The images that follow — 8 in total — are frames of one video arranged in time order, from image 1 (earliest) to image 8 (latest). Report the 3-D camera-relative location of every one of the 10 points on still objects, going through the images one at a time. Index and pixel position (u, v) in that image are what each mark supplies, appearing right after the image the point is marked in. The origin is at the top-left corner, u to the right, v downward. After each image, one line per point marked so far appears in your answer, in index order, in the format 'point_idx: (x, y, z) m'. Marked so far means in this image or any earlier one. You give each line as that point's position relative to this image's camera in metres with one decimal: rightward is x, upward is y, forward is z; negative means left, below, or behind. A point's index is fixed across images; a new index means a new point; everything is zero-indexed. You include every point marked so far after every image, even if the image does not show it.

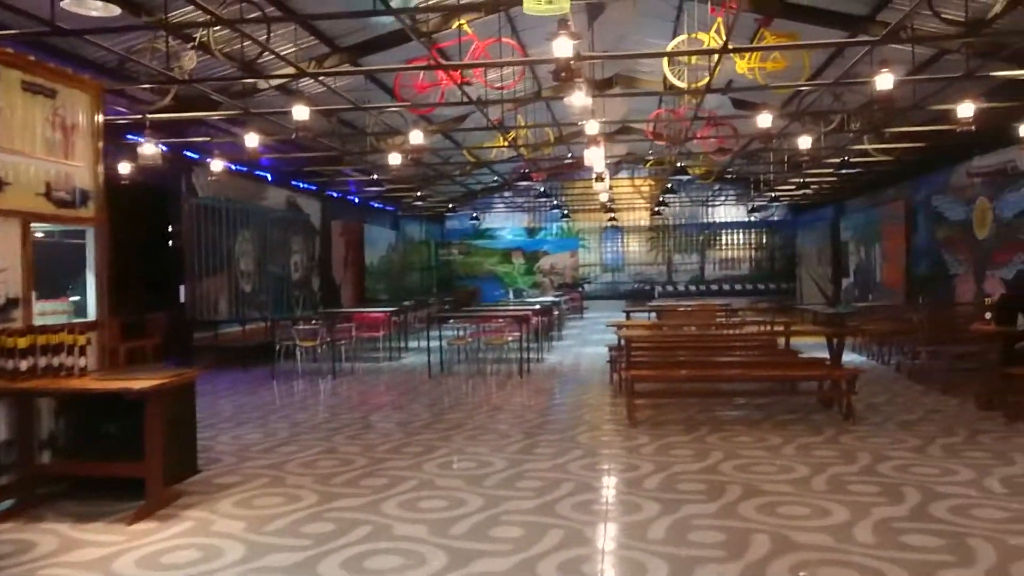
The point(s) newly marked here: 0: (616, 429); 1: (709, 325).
0: (+0.8, -1.1, +6.8) m
1: (+2.3, -0.4, +10.1) m
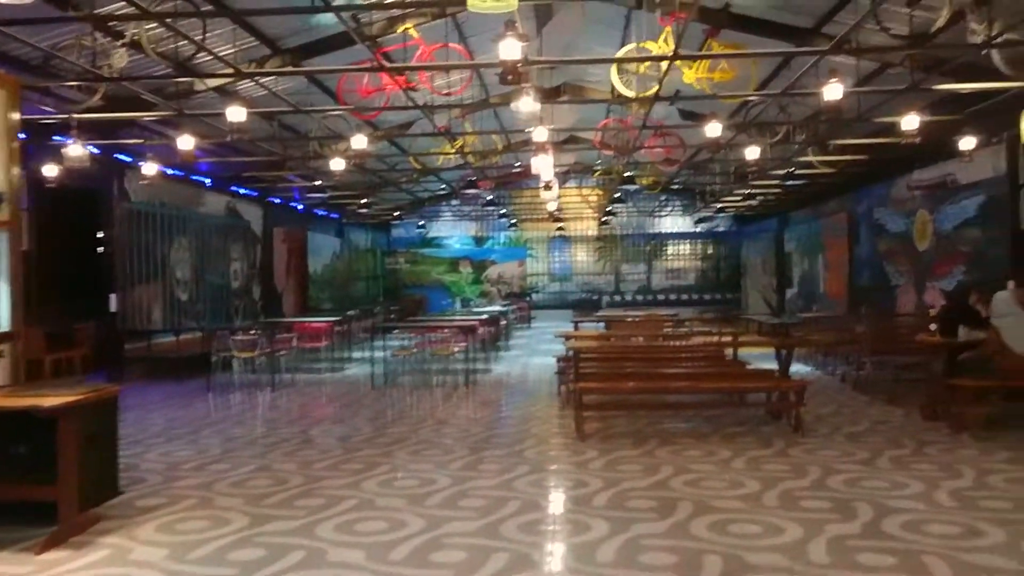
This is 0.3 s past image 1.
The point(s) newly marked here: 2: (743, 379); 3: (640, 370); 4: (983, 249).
0: (+0.4, -1.2, +6.6) m
1: (+1.7, -0.6, +10.0) m
2: (+1.9, -0.7, +7.1) m
3: (+1.1, -0.7, +7.5) m
4: (+5.5, +0.5, +10.2) m
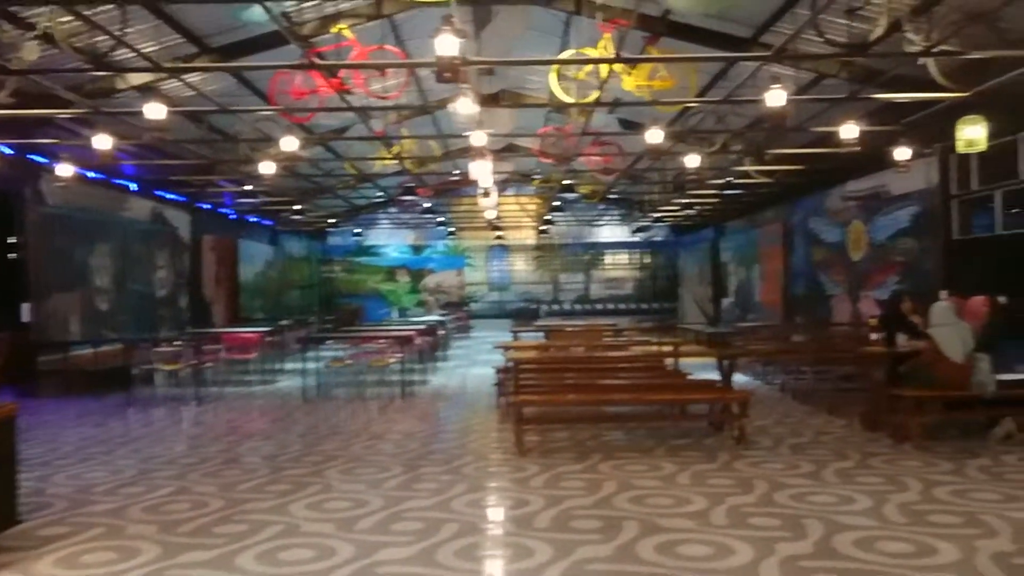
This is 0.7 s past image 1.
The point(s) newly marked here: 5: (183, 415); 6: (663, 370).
0: (-0.1, -1.3, +6.4) m
1: (+1.0, -0.7, +9.8) m
2: (+1.4, -0.8, +6.9) m
3: (+0.6, -0.8, +7.3) m
4: (+4.8, +0.3, +10.3) m
5: (-3.4, -1.3, +8.8) m
6: (+1.4, -0.8, +8.0) m
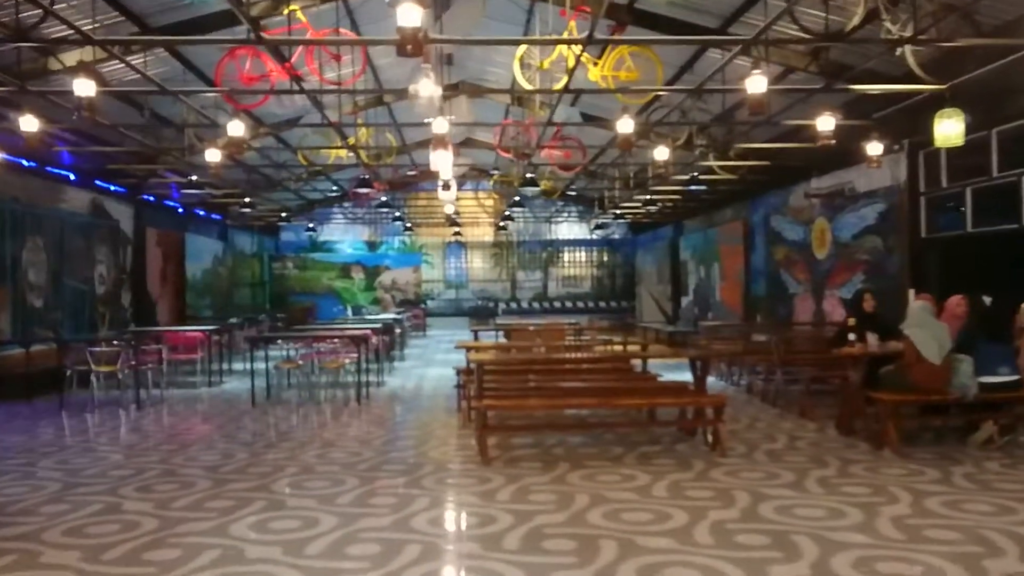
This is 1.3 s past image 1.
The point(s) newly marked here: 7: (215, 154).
0: (-0.3, -1.2, +5.9) m
1: (+0.5, -0.6, +9.5) m
2: (+1.1, -0.8, +6.6) m
3: (+0.3, -0.8, +7.0) m
4: (+4.4, +0.4, +10.1) m
5: (-3.8, -1.3, +8.3) m
6: (+1.1, -0.7, +7.7) m
7: (-2.9, +1.3, +8.3) m
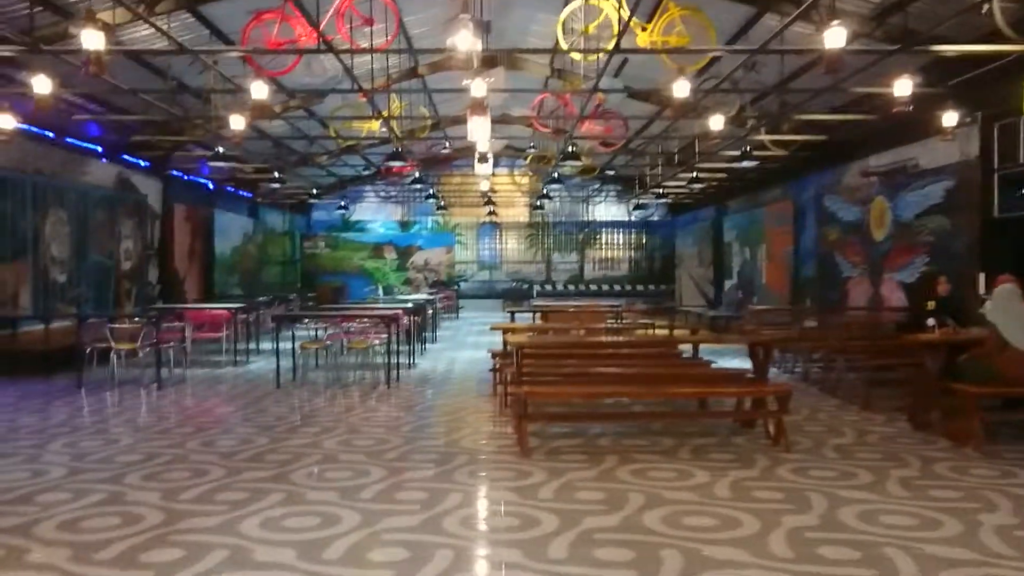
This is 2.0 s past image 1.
0: (-0.1, -1.1, +5.4) m
1: (+0.9, -0.4, +8.9) m
2: (+1.4, -0.7, +6.0) m
3: (+0.6, -0.6, +6.4) m
4: (+4.8, +0.5, +9.4) m
5: (-3.4, -1.0, +7.9) m
6: (+1.4, -0.6, +7.2) m
7: (-2.5, +1.5, +7.9) m
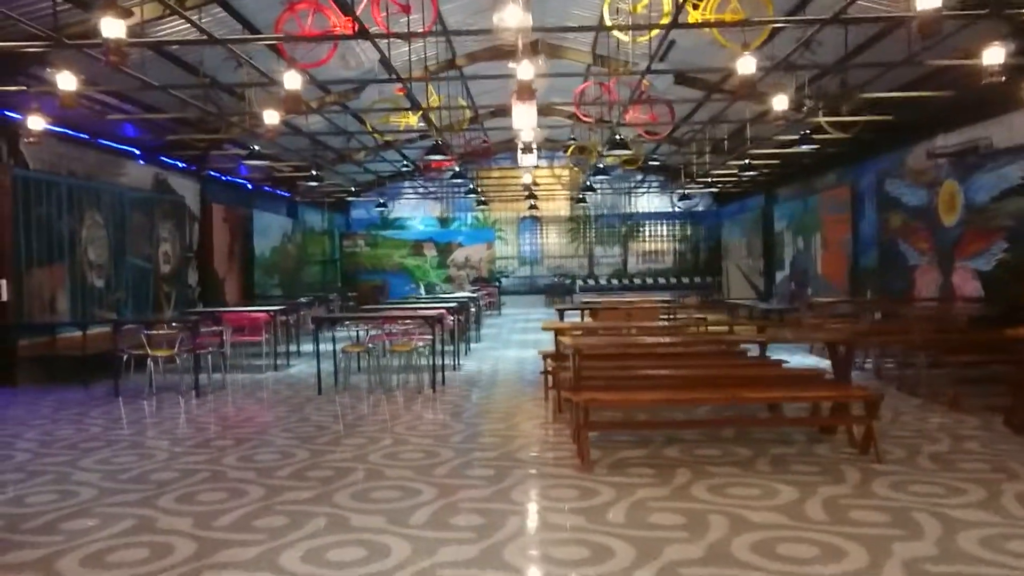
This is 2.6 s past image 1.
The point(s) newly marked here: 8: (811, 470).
0: (+0.3, -1.1, +5.0) m
1: (+1.4, -0.4, +8.4) m
2: (+1.7, -0.6, +5.5) m
3: (+0.9, -0.6, +6.0) m
4: (+5.3, +0.7, +8.8) m
5: (-2.9, -1.1, +7.6) m
6: (+1.8, -0.5, +6.6) m
7: (-2.1, +1.5, +7.5) m
8: (+1.7, -1.0, +4.8) m
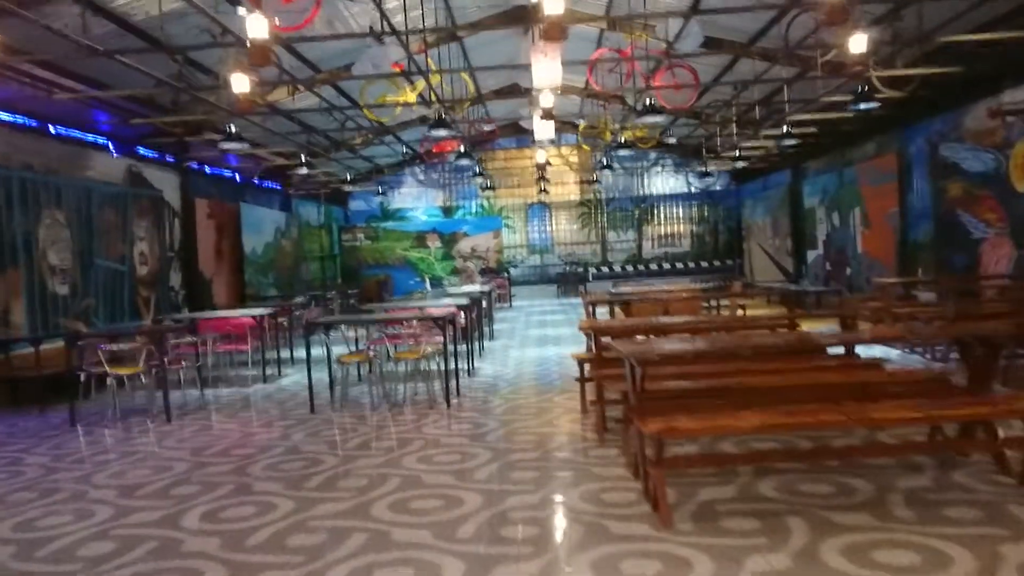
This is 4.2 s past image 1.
0: (+0.5, -1.0, +3.8) m
1: (+1.6, -0.3, +7.2) m
2: (+1.9, -0.5, +4.3) m
3: (+1.1, -0.5, +4.7) m
4: (+5.4, +0.9, +7.5) m
5: (-2.7, -1.1, +6.4) m
6: (+2.0, -0.4, +5.4) m
7: (-2.0, +1.5, +6.3) m
8: (+1.9, -0.9, +3.6) m
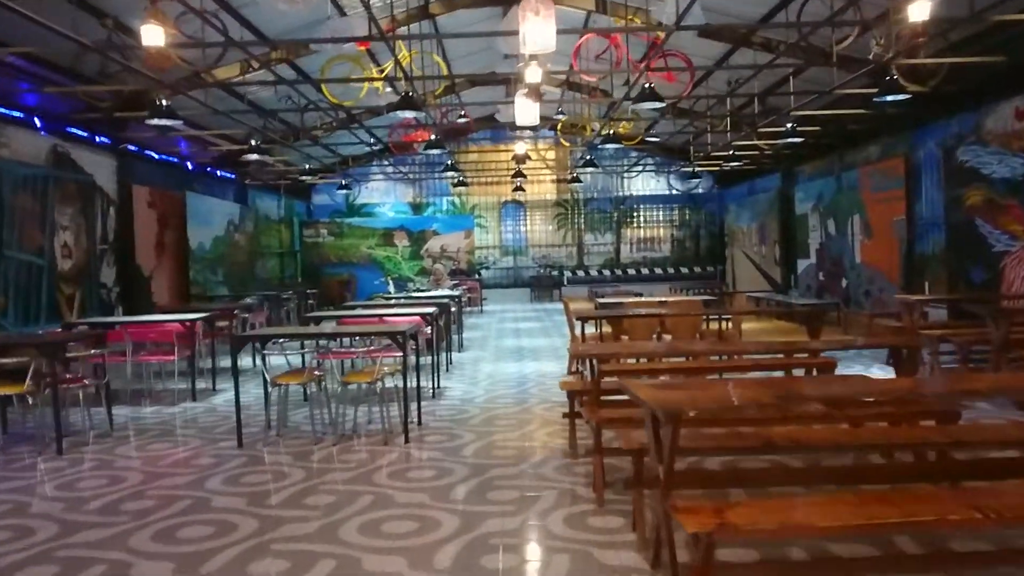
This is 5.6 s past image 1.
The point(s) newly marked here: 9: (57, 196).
0: (+0.4, -1.1, +2.6) m
1: (+1.4, -0.4, +6.1) m
2: (+1.8, -0.6, +3.2) m
3: (+1.1, -0.6, +3.6) m
4: (+5.3, +0.7, +6.5) m
5: (-2.9, -1.1, +5.1) m
6: (+1.9, -0.5, +4.3) m
7: (-2.1, +1.5, +5.0) m
8: (+1.8, -1.0, +2.5) m
9: (-5.1, +1.0, +9.7) m
